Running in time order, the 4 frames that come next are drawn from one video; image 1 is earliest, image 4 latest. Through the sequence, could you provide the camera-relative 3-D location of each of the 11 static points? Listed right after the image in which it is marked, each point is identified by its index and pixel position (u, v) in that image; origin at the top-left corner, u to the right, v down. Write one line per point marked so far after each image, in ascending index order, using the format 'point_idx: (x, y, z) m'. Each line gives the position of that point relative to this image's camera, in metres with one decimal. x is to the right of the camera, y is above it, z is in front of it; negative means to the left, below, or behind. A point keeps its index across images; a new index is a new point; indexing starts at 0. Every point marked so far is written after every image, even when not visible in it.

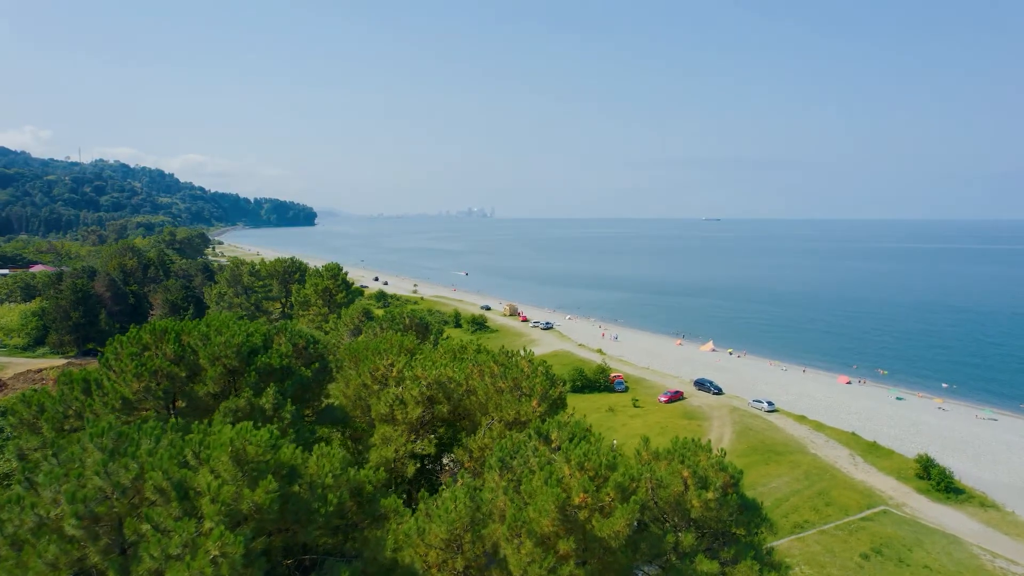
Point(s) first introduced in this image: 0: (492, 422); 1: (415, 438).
0: (-0.7, -4.6, +18.4) m
1: (-3.5, -5.3, +19.0) m
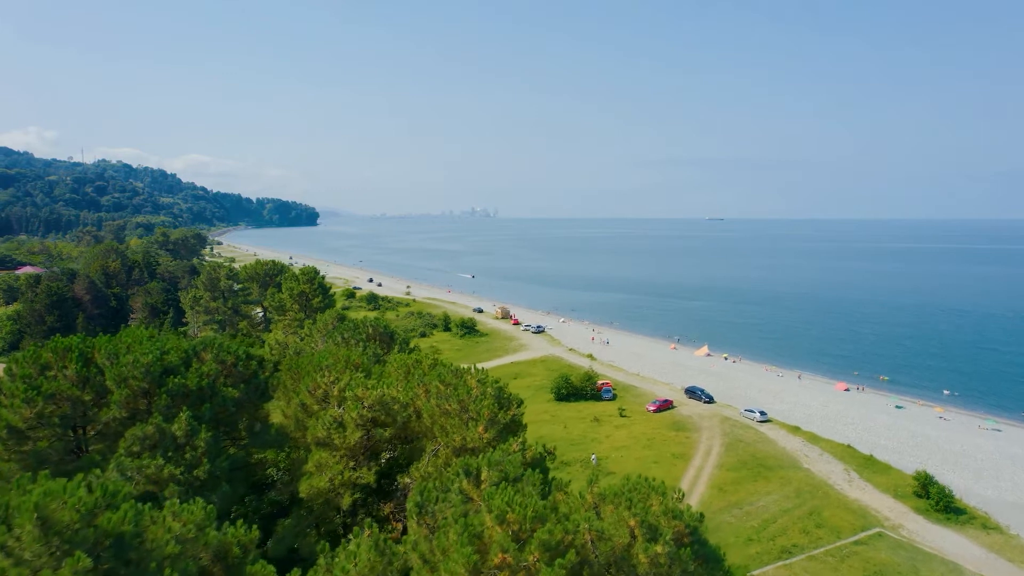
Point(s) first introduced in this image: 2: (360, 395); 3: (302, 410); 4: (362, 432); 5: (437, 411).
0: (-2.3, -5.0, +16.6) m
1: (-5.1, -5.7, +17.3) m
2: (-5.0, -3.5, +17.5) m
3: (-7.2, -4.2, +18.5) m
4: (-4.8, -4.6, +17.3) m
5: (-2.4, -3.9, +16.9) m
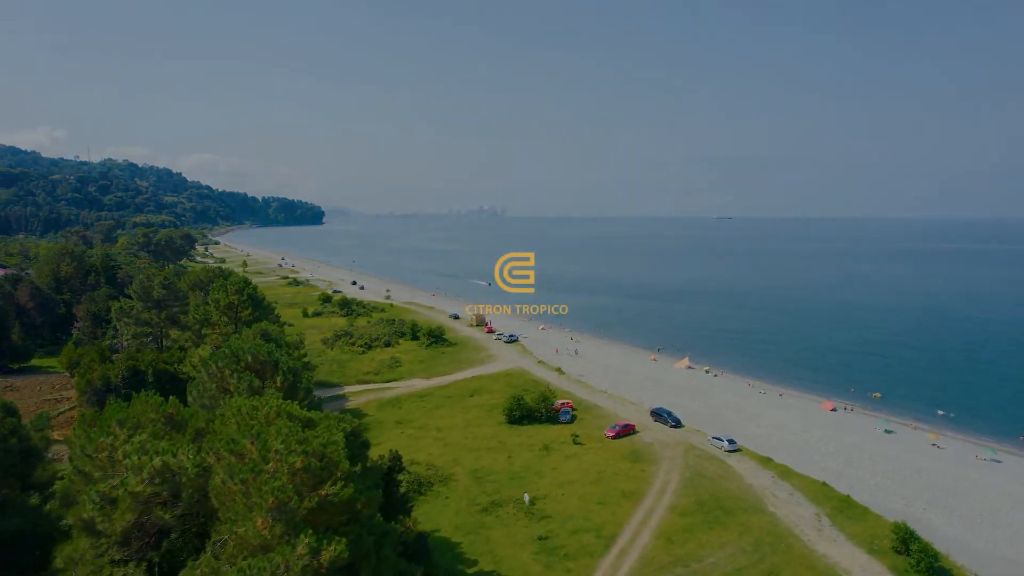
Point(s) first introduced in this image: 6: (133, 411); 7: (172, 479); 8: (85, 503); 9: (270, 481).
0: (-6.8, -6.0, +12.6) m
1: (-9.6, -6.7, +13.2) m
2: (-9.5, -4.4, +13.4) m
3: (-11.7, -5.1, +14.5) m
4: (-9.3, -5.6, +13.2) m
5: (-6.9, -4.8, +12.9) m
6: (-11.3, -3.8, +16.0) m
7: (-8.6, -4.8, +13.5) m
8: (-10.7, -5.3, +13.3) m
9: (-5.5, -4.5, +12.5) m
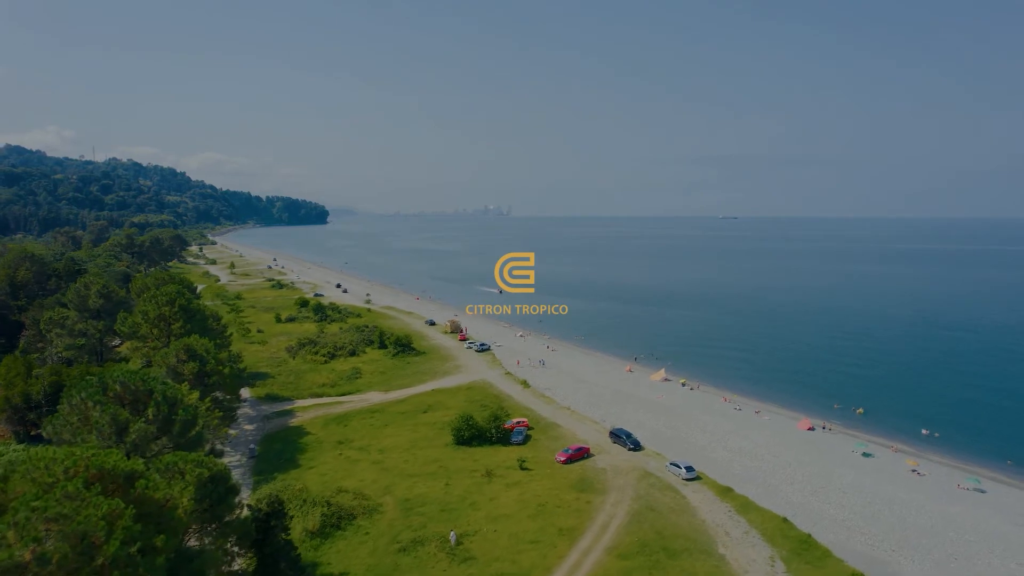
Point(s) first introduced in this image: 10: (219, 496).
0: (-10.9, -6.8, +9.9) m
1: (-13.7, -7.5, +10.5) m
2: (-13.5, -5.3, +10.8) m
3: (-15.8, -6.0, +11.8) m
4: (-13.4, -6.5, +10.6) m
5: (-11.0, -5.7, +10.2) m
6: (-15.3, -4.7, +13.3) m
7: (-12.7, -5.7, +10.9) m
8: (-14.8, -6.2, +10.6) m
9: (-9.6, -5.3, +9.8) m
10: (-10.0, -7.1, +18.2) m
